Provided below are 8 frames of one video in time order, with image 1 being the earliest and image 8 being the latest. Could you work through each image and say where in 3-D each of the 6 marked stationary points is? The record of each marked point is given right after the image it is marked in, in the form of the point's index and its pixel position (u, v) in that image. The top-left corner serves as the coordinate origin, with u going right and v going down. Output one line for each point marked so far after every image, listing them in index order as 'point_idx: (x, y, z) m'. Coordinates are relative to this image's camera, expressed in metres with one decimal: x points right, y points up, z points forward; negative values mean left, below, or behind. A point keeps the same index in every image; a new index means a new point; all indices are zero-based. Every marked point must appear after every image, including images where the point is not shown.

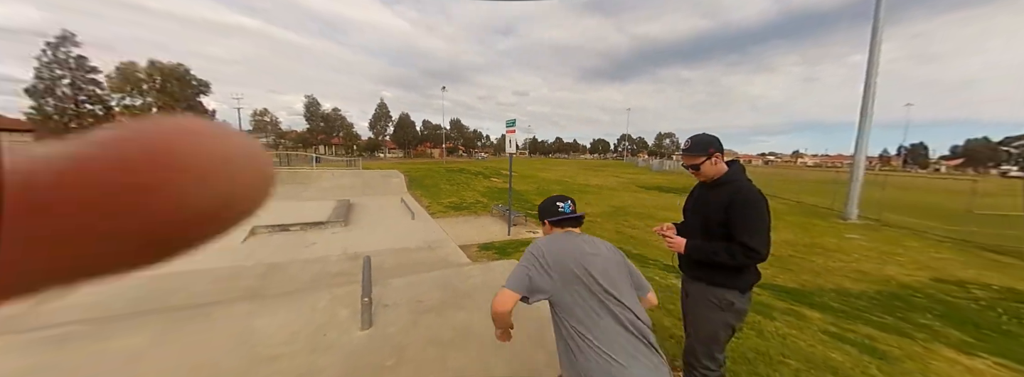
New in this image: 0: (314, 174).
0: (-13.2, +0.9, +18.4) m
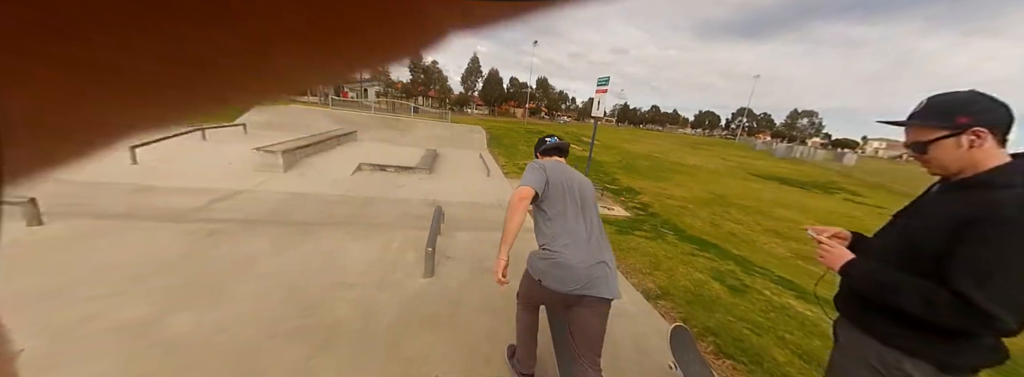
0: (-7.5, +4.8, +20.5) m
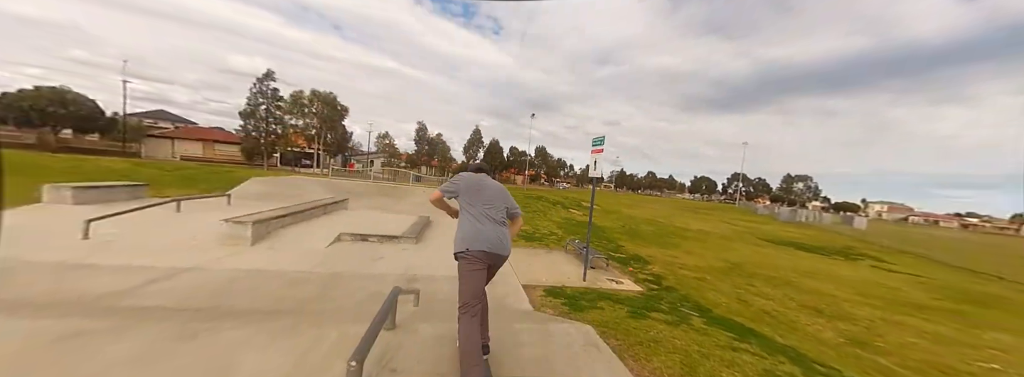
0: (-7.7, -0.1, +20.4) m
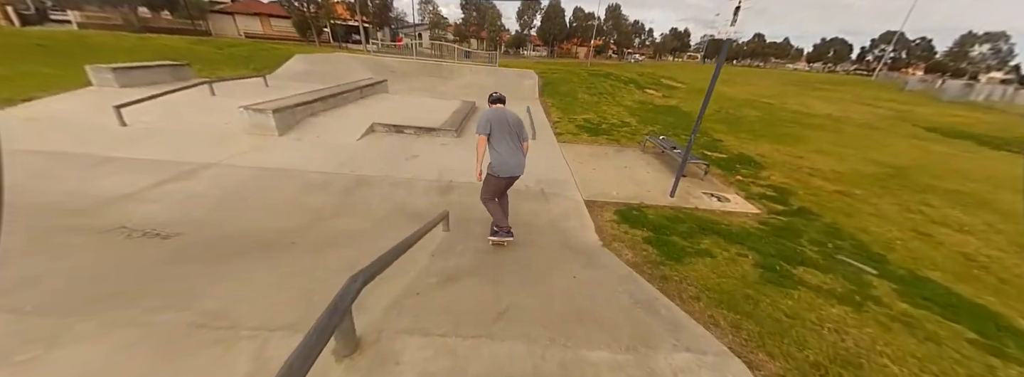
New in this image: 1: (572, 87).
0: (-3.8, +7.7, +17.9) m
1: (+3.3, +5.6, +15.3) m
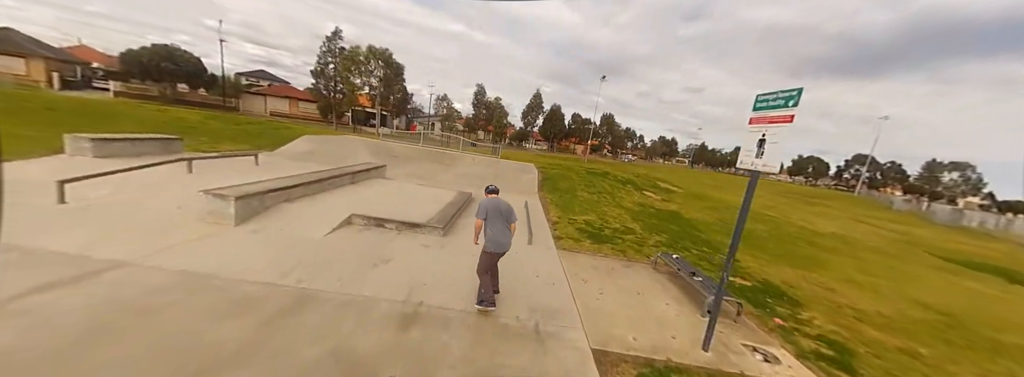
0: (-3.7, +2.0, +18.5) m
1: (+3.3, +0.3, +15.4) m
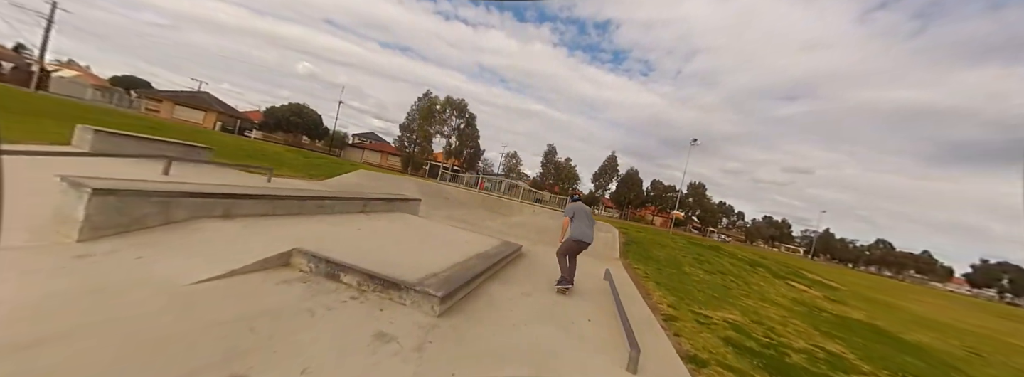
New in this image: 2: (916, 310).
0: (+0.1, -1.0, +15.5) m
1: (+6.0, -2.5, +10.5) m
2: (+20.1, -5.9, +13.9) m
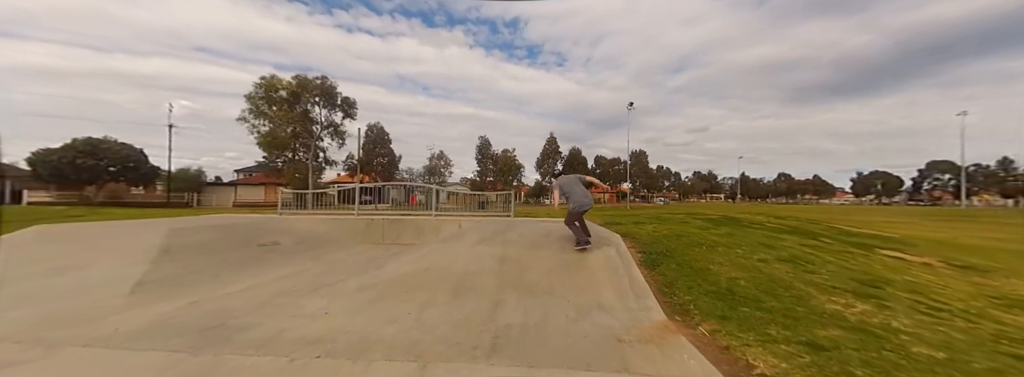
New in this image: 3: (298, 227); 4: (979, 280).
0: (-2.8, -1.2, +8.8) m
1: (+4.1, -1.3, +5.0) m
2: (+17.7, -1.9, +11.1) m
3: (-6.4, -1.2, +8.6) m
4: (+9.3, -1.8, +5.8) m
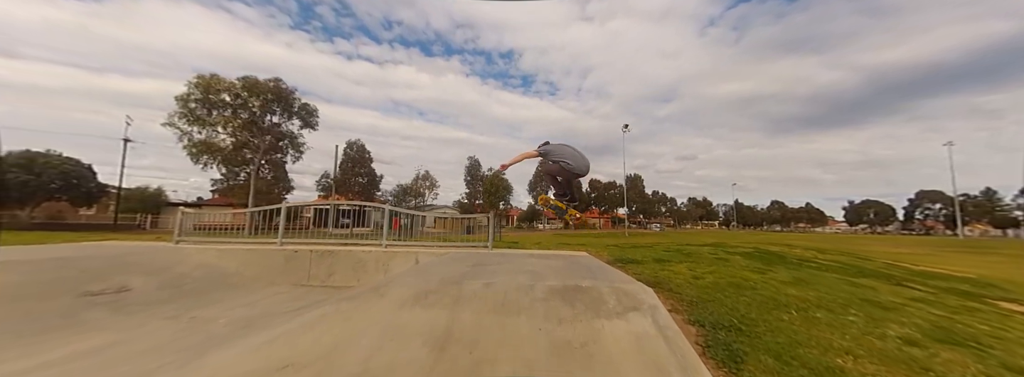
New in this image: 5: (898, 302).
0: (-3.4, -1.7, +6.5) m
1: (+3.6, -1.6, +2.9) m
2: (+17.0, -2.9, +9.2) m
3: (-6.9, -1.6, +6.2) m
4: (+8.8, -2.2, +3.7) m
5: (+5.8, -1.7, +4.4) m
